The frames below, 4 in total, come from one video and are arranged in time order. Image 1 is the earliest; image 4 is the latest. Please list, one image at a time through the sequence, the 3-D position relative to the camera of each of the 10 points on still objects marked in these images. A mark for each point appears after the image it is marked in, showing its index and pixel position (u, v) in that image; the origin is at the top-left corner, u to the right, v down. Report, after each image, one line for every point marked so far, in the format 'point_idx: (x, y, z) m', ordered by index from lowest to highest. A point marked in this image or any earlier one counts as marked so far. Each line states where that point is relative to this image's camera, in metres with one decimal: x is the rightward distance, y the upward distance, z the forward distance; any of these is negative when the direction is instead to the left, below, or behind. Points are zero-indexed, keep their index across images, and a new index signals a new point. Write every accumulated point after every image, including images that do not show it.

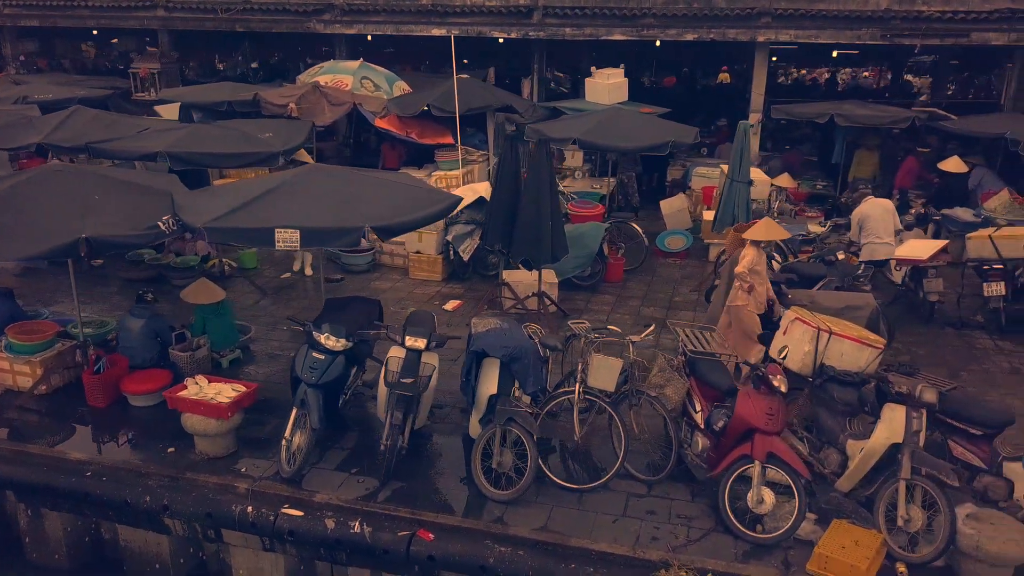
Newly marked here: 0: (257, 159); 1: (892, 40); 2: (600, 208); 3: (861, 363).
0: (-3.0, +1.5, +10.0) m
1: (+6.5, +4.3, +14.9) m
2: (+1.2, +1.1, +11.6) m
3: (+2.7, -0.6, +6.7) m
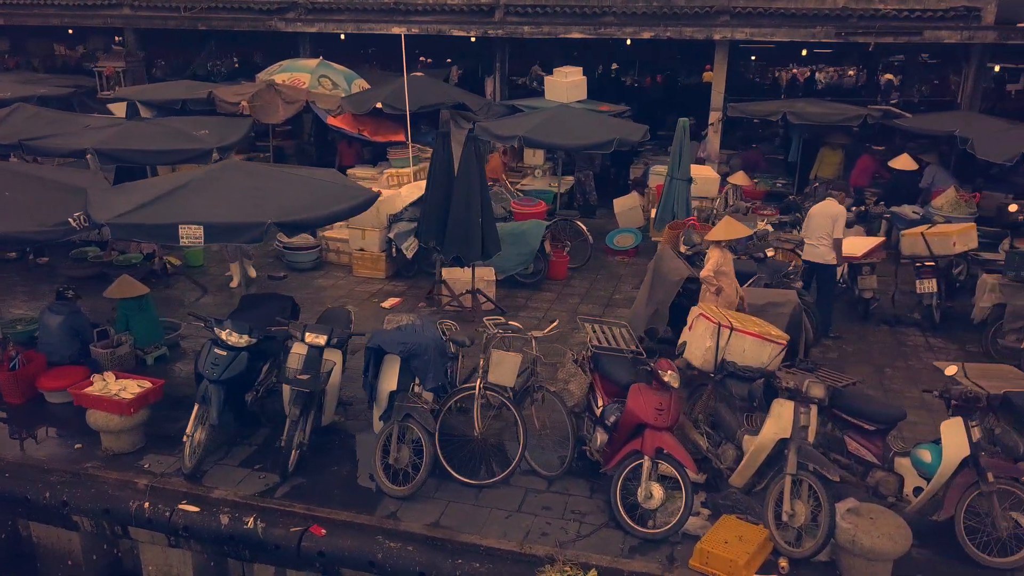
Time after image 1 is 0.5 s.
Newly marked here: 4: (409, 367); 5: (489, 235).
0: (-3.7, +1.5, +10.0) m
1: (+5.7, +4.3, +14.9) m
2: (+0.4, +1.1, +11.6) m
3: (+1.9, -0.6, +6.7) m
4: (-0.8, -0.6, +6.5) m
5: (-0.3, +0.6, +9.5) m
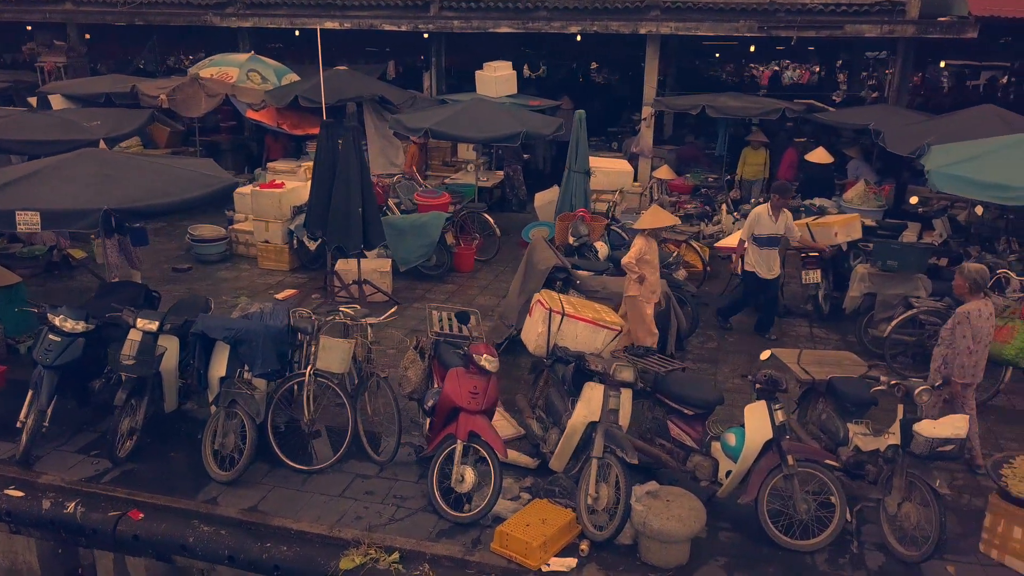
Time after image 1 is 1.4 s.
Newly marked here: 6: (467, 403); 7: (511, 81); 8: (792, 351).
0: (-5.0, +1.6, +10.0) m
1: (+4.4, +4.4, +15.0) m
2: (-0.9, +1.2, +11.6) m
3: (+0.6, -0.4, +6.7) m
4: (-2.1, -0.5, +6.5) m
5: (-1.6, +0.7, +9.5) m
6: (-0.3, -0.8, +6.0) m
7: (0.0, +3.9, +16.3) m
8: (+2.2, -0.5, +6.7) m
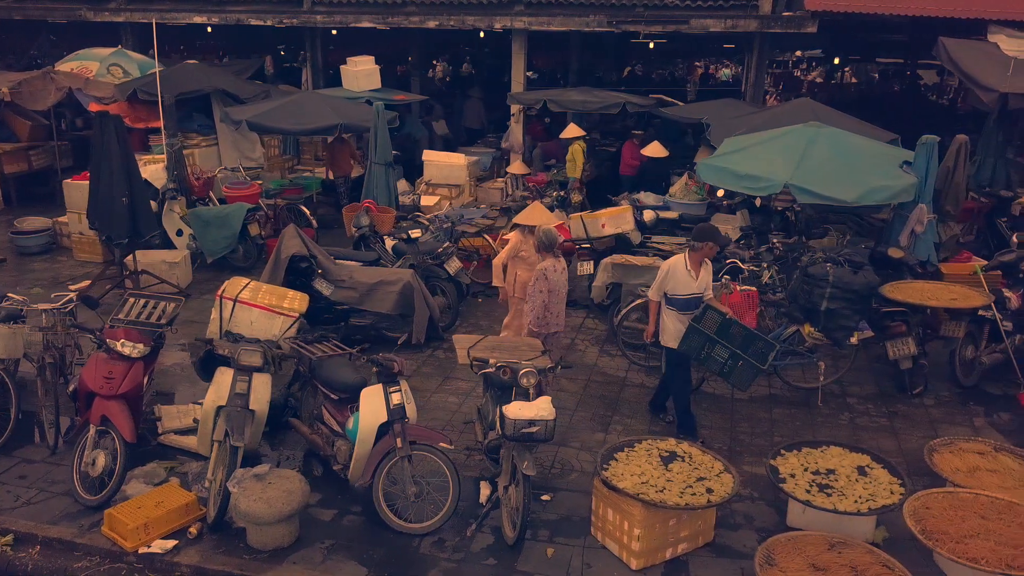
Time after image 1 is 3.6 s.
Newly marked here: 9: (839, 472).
0: (-7.6, +1.8, +10.0) m
1: (+1.9, +4.5, +15.0) m
2: (-3.5, +1.3, +11.6) m
3: (-1.9, -0.3, +6.7) m
4: (-4.6, -0.4, +6.5) m
5: (-4.1, +0.8, +9.5) m
6: (-2.9, -0.7, +6.0) m
7: (-2.6, +4.0, +16.3) m
8: (-0.3, -0.4, +6.8) m
9: (+2.2, -1.2, +5.8) m
